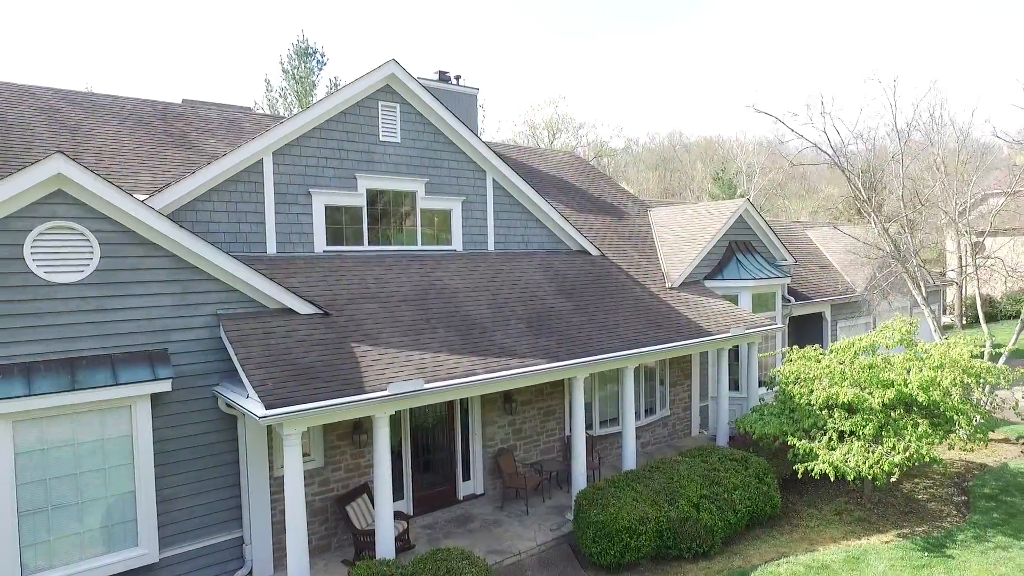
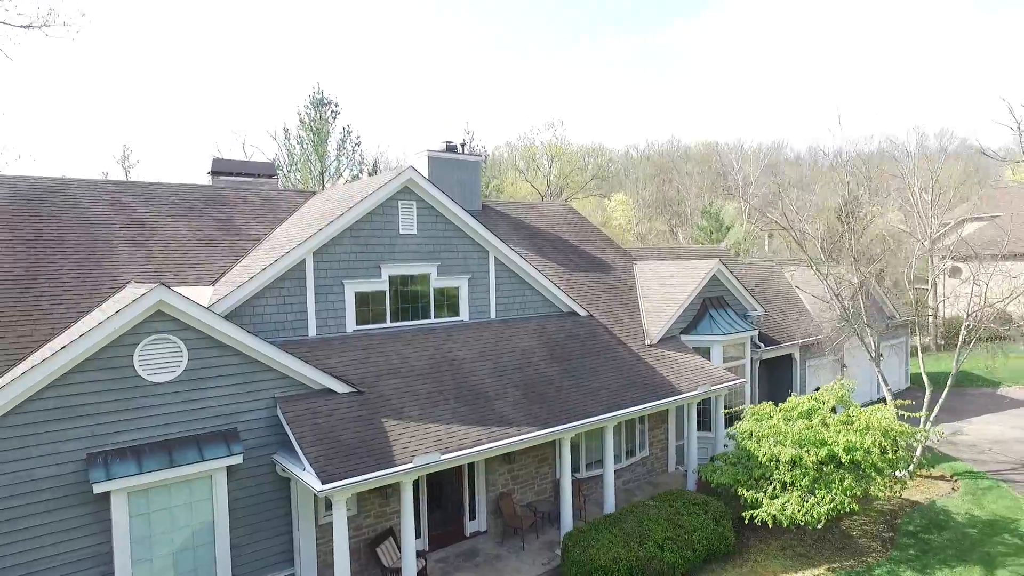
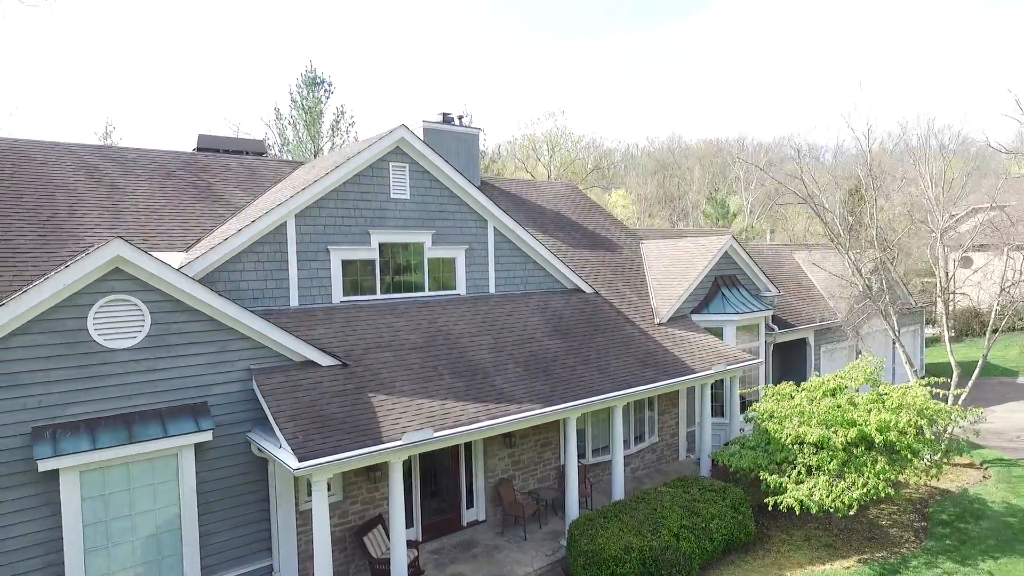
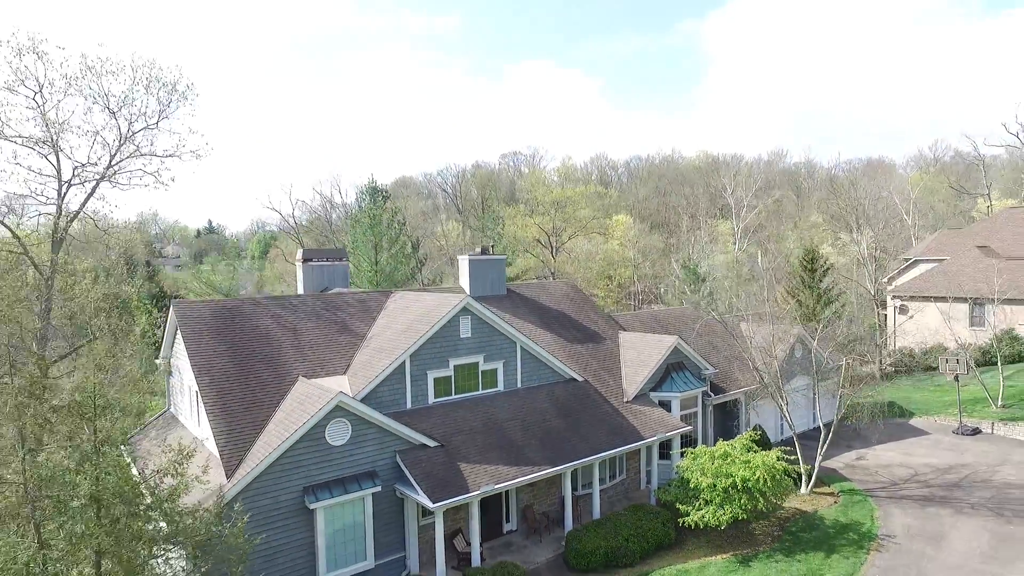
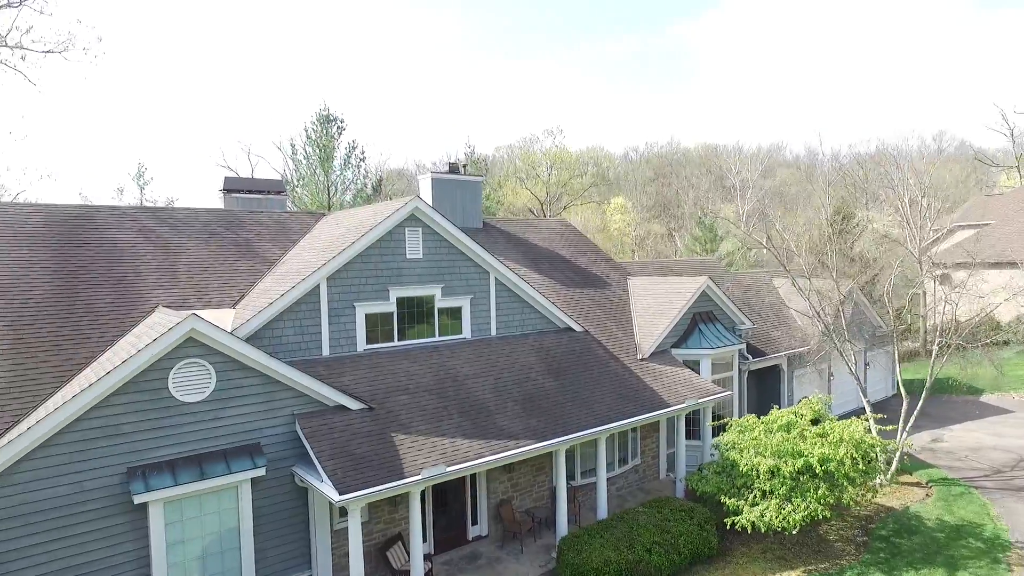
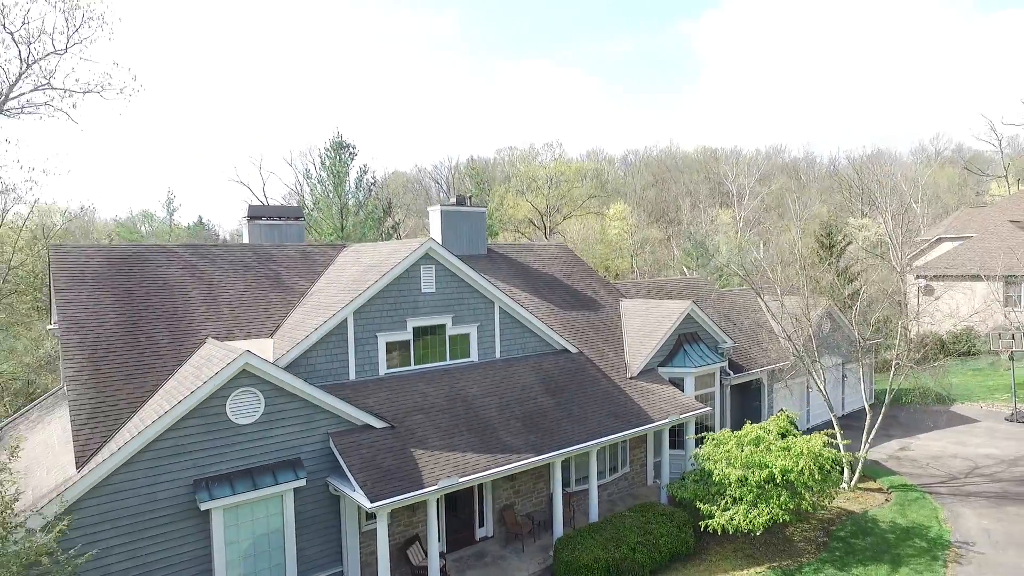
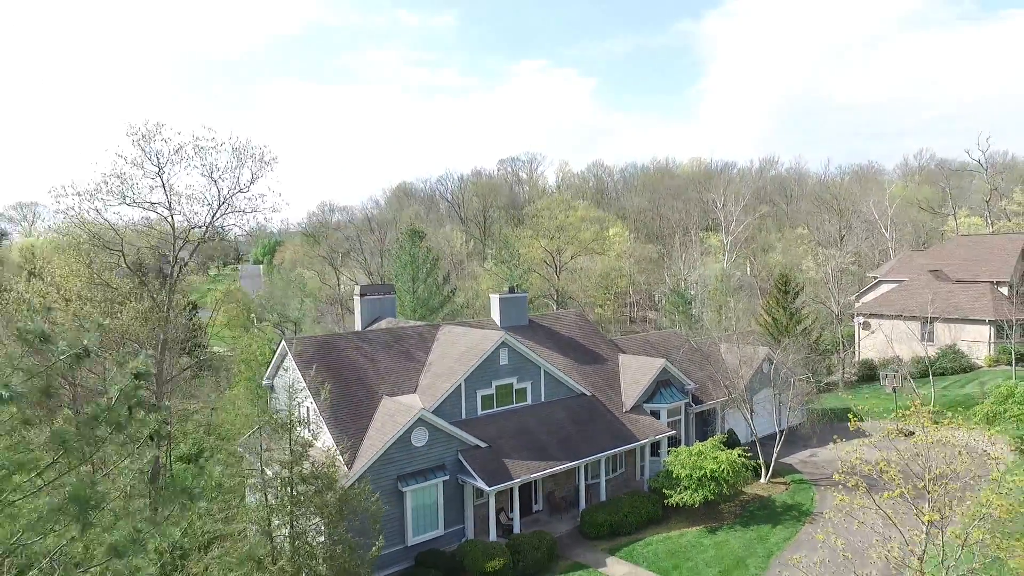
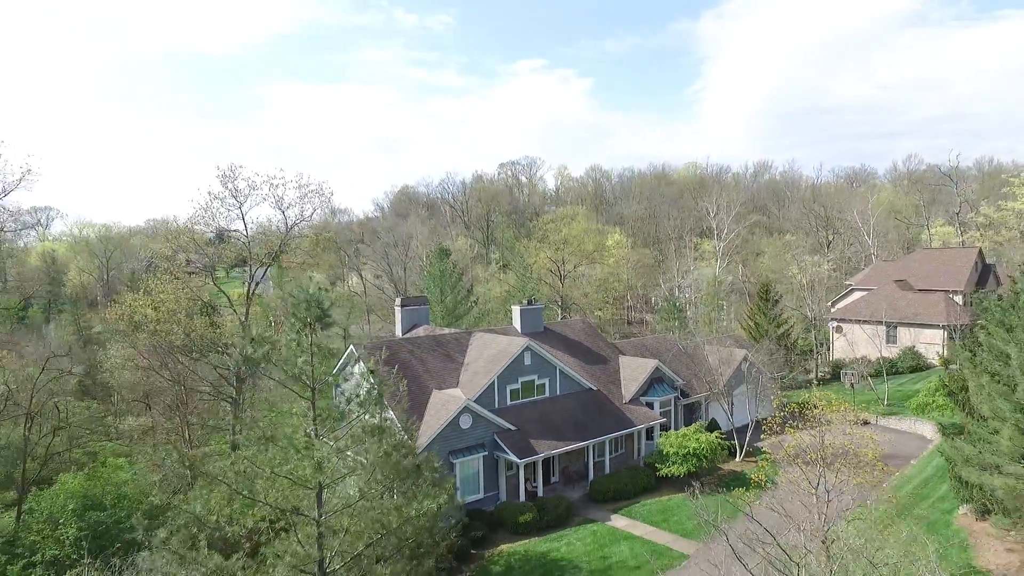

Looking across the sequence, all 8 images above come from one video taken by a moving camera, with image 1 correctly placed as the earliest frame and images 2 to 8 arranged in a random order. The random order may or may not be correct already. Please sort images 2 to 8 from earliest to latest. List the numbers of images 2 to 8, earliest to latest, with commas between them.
3, 2, 5, 6, 4, 7, 8
